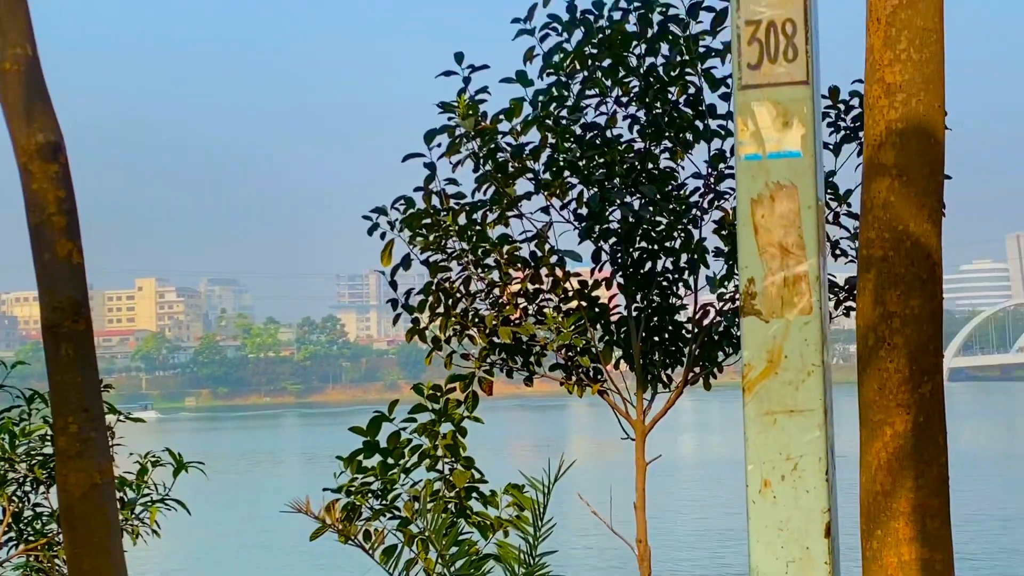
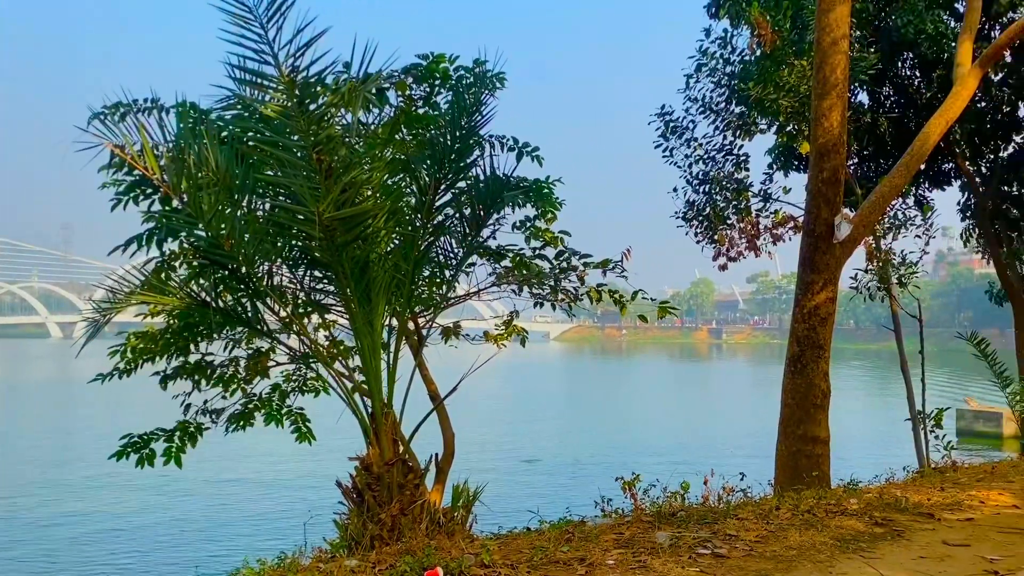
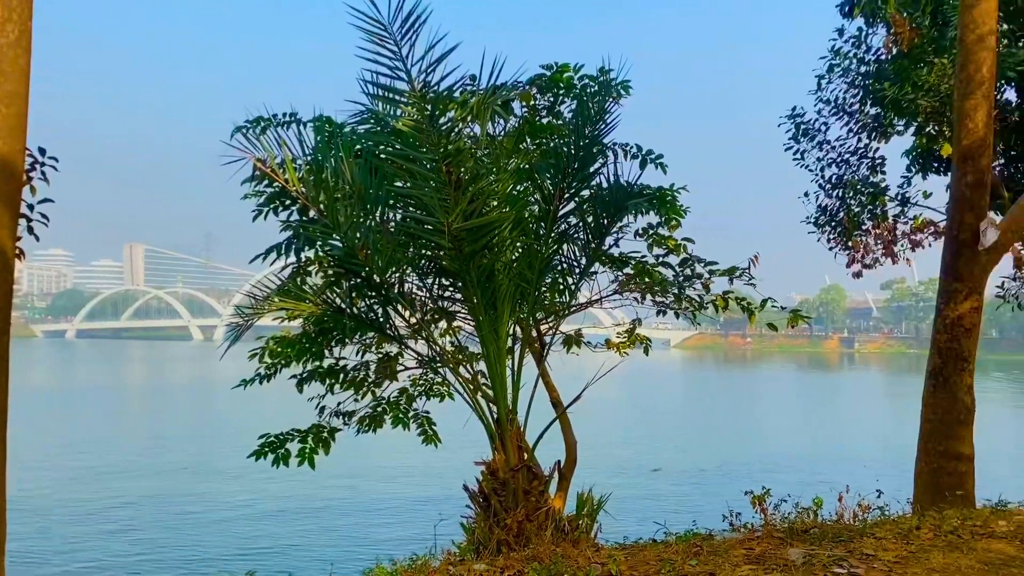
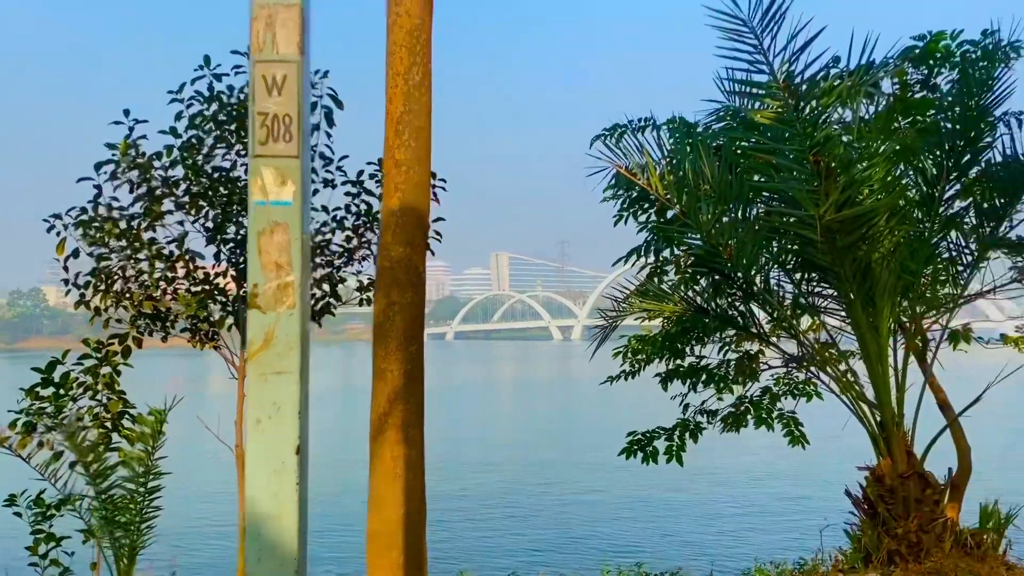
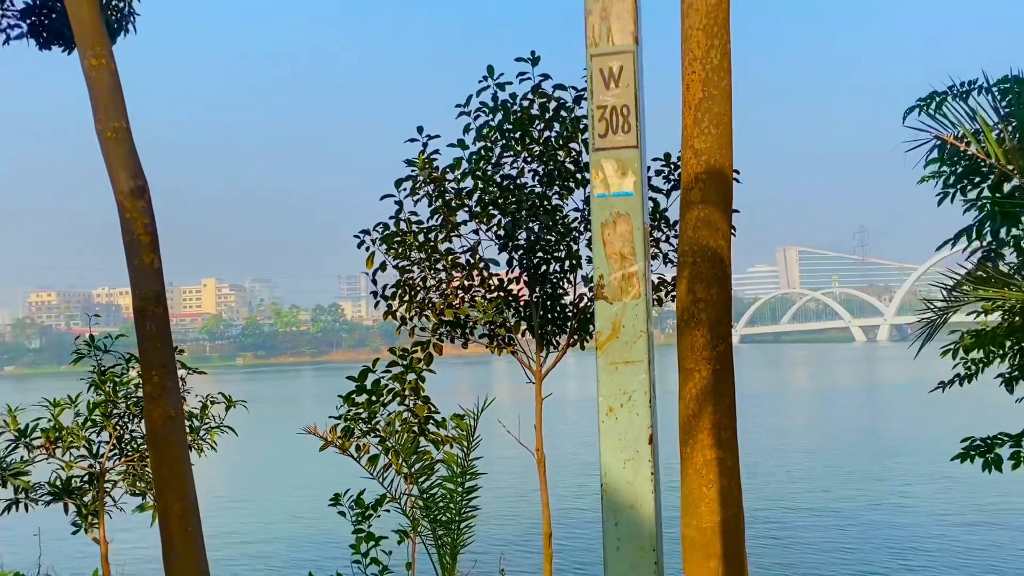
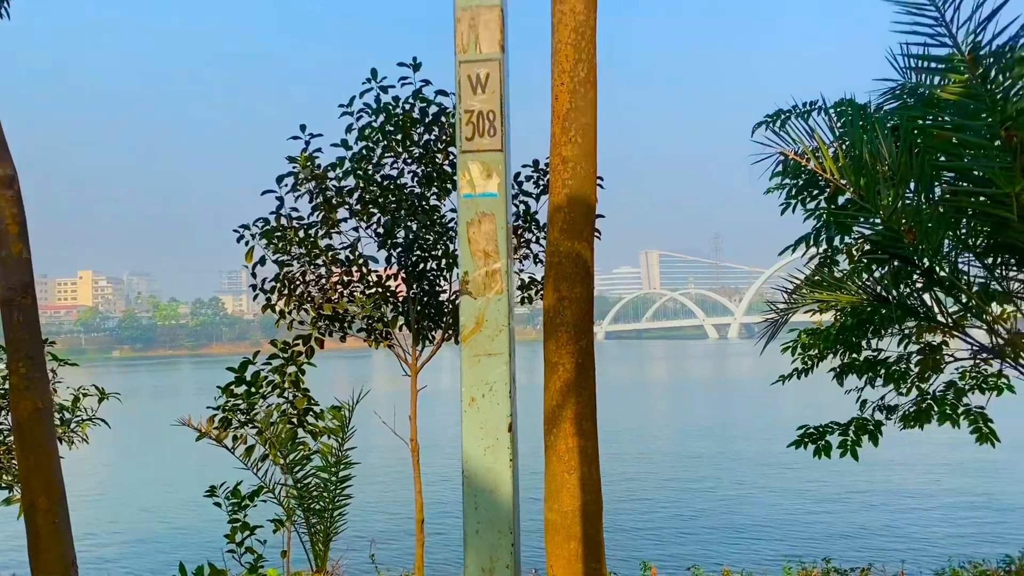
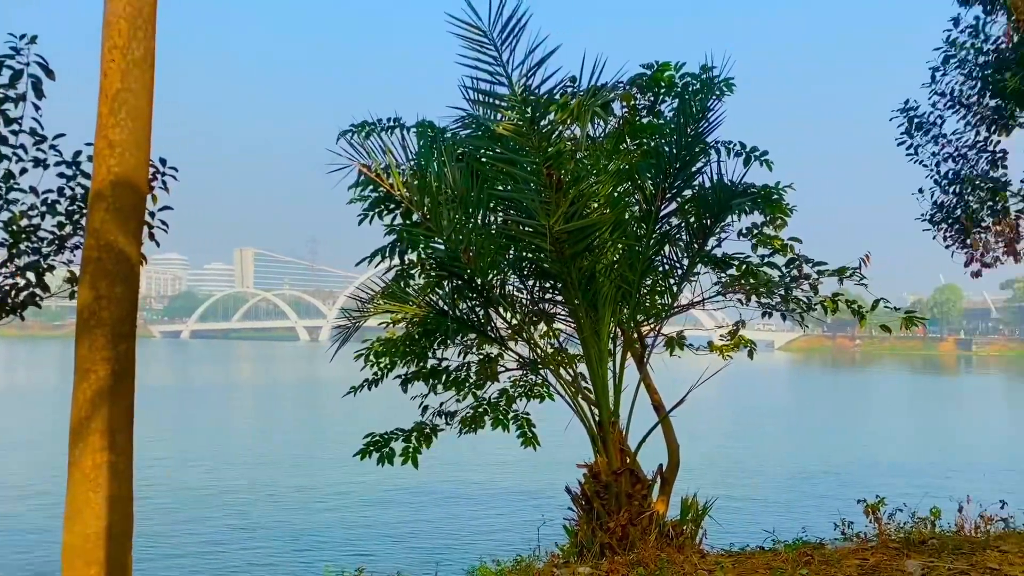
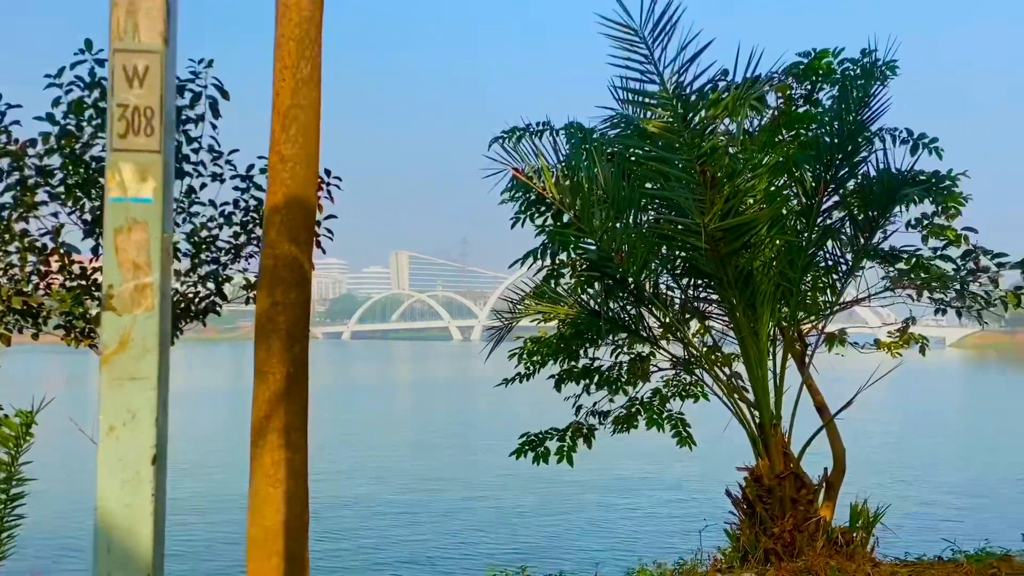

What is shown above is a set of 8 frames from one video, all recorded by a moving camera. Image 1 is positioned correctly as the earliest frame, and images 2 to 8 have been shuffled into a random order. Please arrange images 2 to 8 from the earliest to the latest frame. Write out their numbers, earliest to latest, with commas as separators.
5, 6, 4, 8, 7, 3, 2
